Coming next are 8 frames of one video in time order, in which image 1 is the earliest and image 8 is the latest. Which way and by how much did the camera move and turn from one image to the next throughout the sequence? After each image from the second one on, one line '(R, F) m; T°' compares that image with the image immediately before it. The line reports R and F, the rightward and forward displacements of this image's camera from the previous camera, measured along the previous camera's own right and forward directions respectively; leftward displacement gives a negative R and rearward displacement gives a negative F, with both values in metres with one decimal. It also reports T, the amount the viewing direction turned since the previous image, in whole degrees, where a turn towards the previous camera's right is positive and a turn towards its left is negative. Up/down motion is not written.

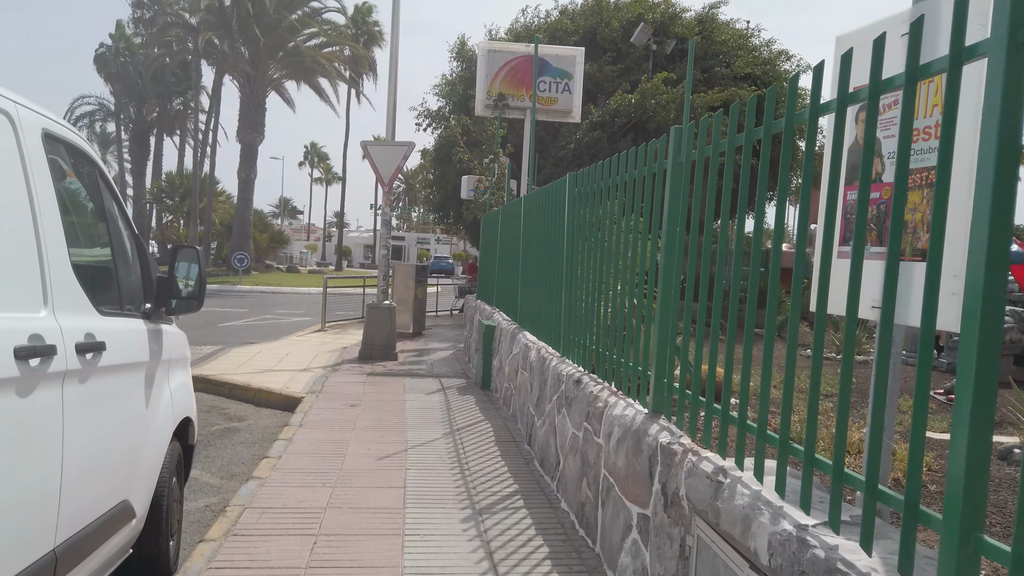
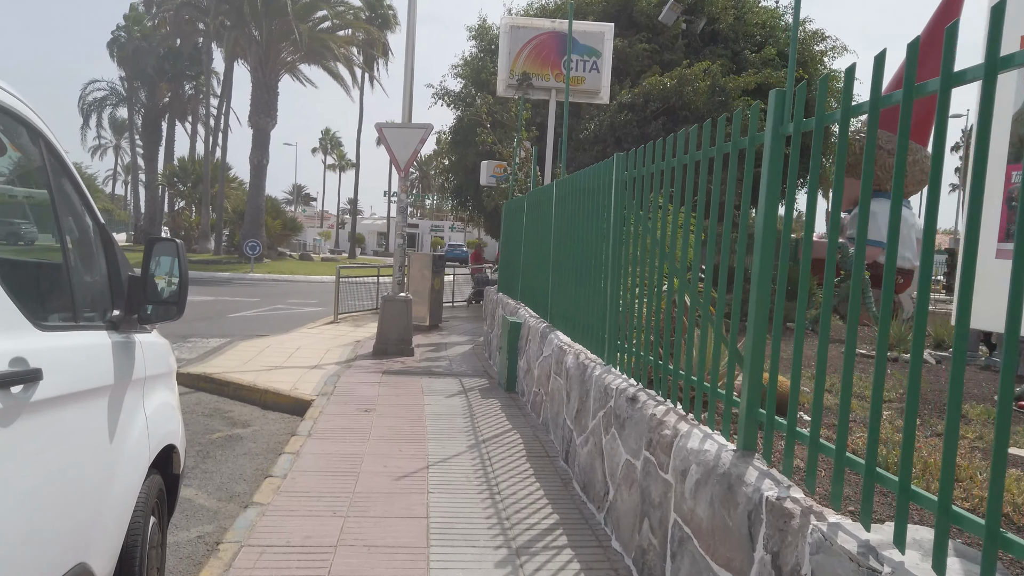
(-0.2, +0.7) m; -1°
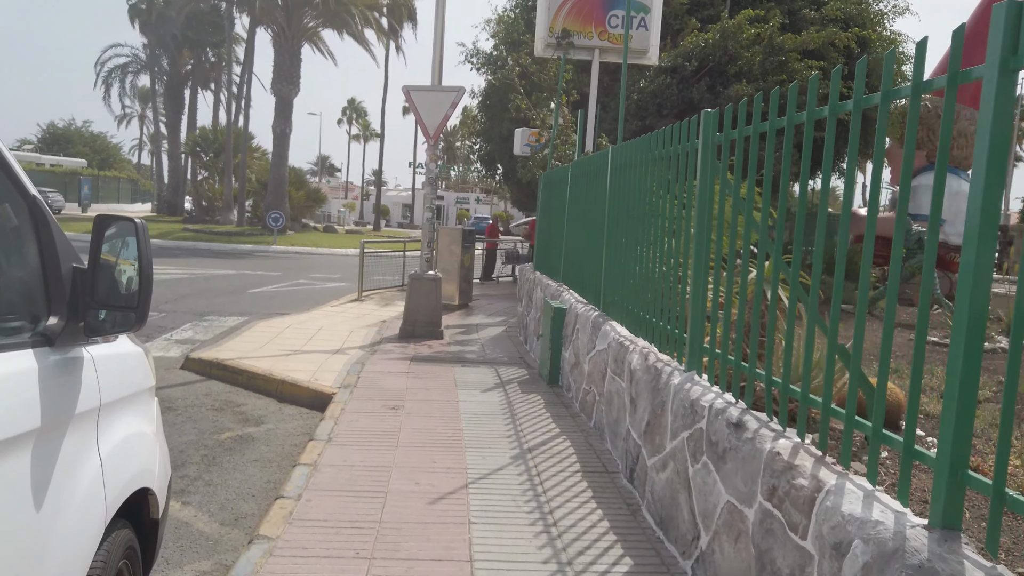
(-0.2, +0.9) m; -2°
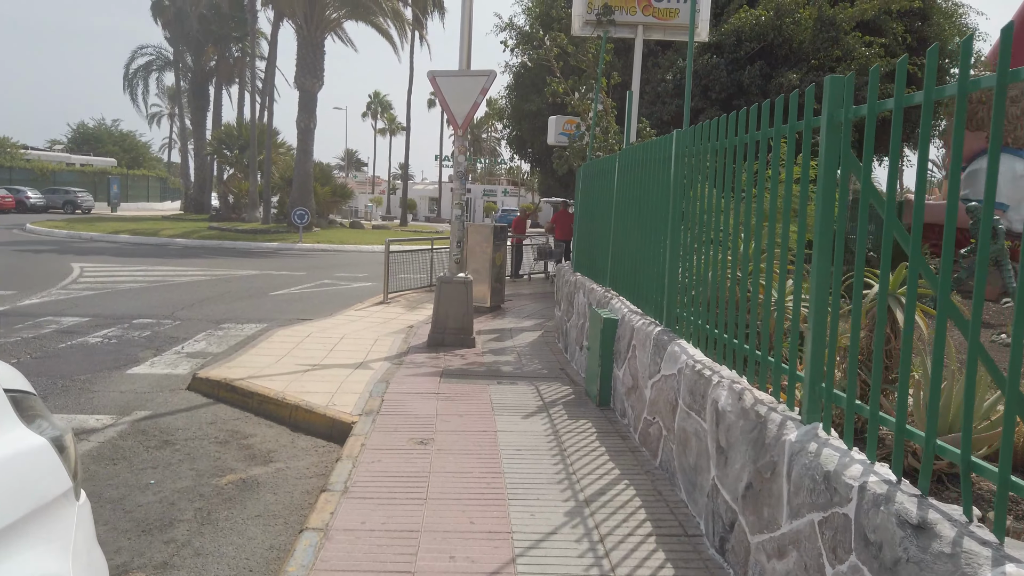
(-0.1, +1.0) m; -2°
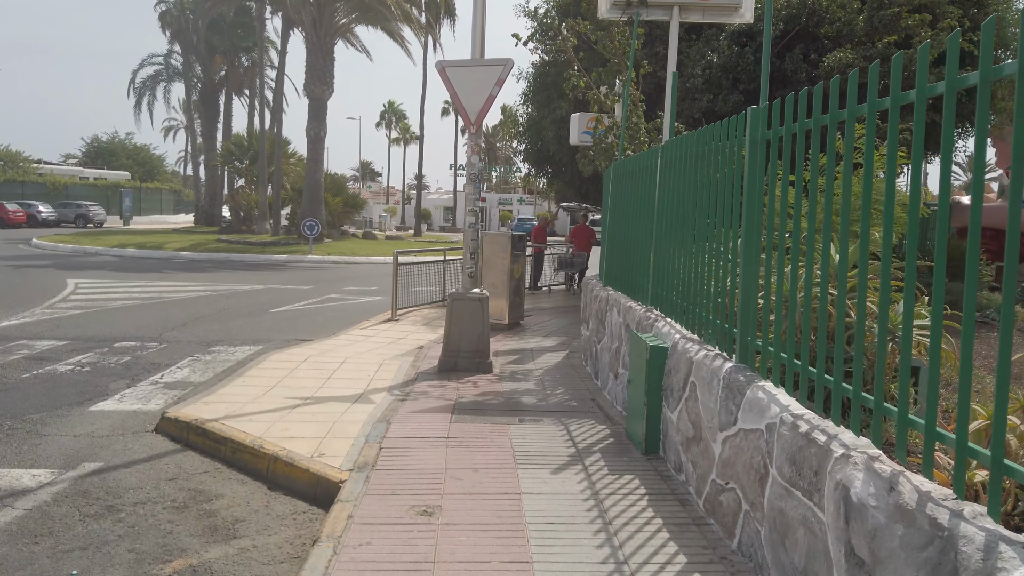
(-0.1, +1.2) m; -1°
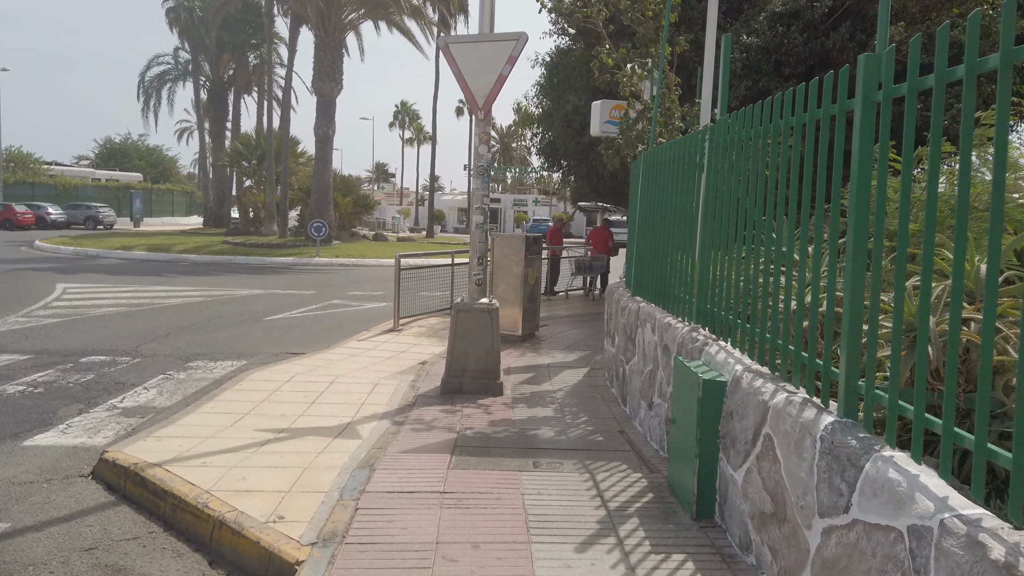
(0.0, +1.2) m; -1°
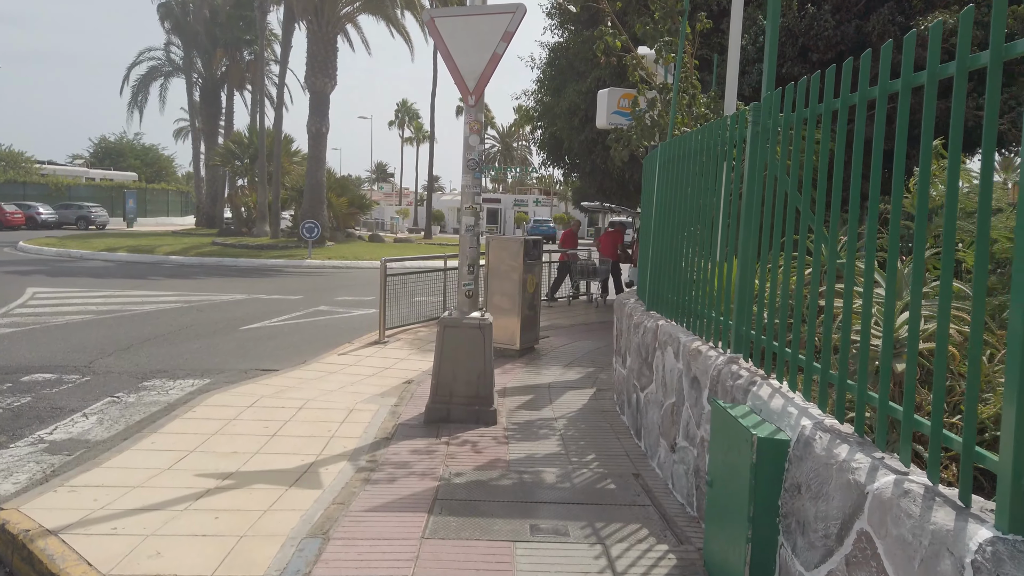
(0.0, +1.0) m; 0°
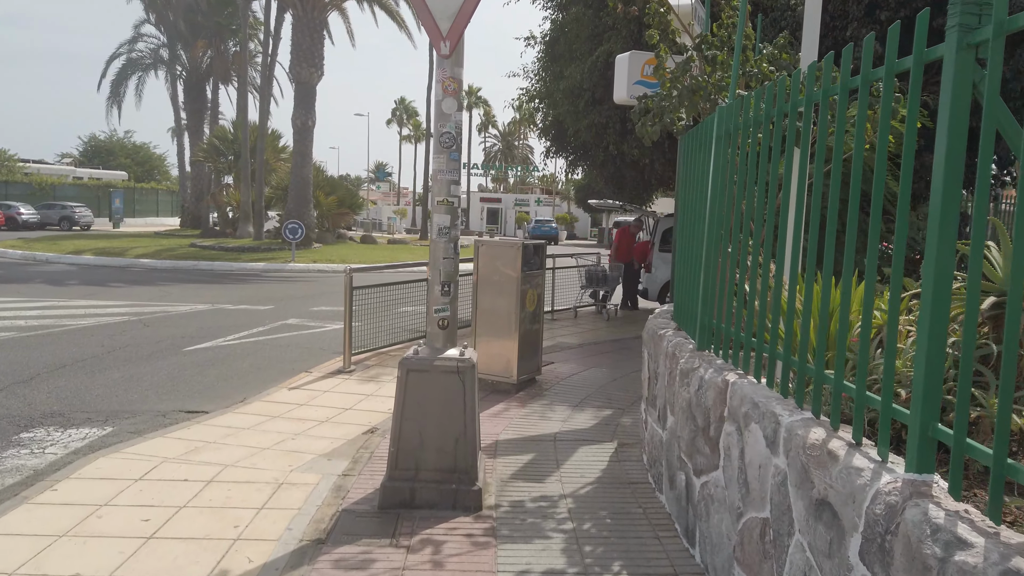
(+0.1, +2.0) m; 0°
